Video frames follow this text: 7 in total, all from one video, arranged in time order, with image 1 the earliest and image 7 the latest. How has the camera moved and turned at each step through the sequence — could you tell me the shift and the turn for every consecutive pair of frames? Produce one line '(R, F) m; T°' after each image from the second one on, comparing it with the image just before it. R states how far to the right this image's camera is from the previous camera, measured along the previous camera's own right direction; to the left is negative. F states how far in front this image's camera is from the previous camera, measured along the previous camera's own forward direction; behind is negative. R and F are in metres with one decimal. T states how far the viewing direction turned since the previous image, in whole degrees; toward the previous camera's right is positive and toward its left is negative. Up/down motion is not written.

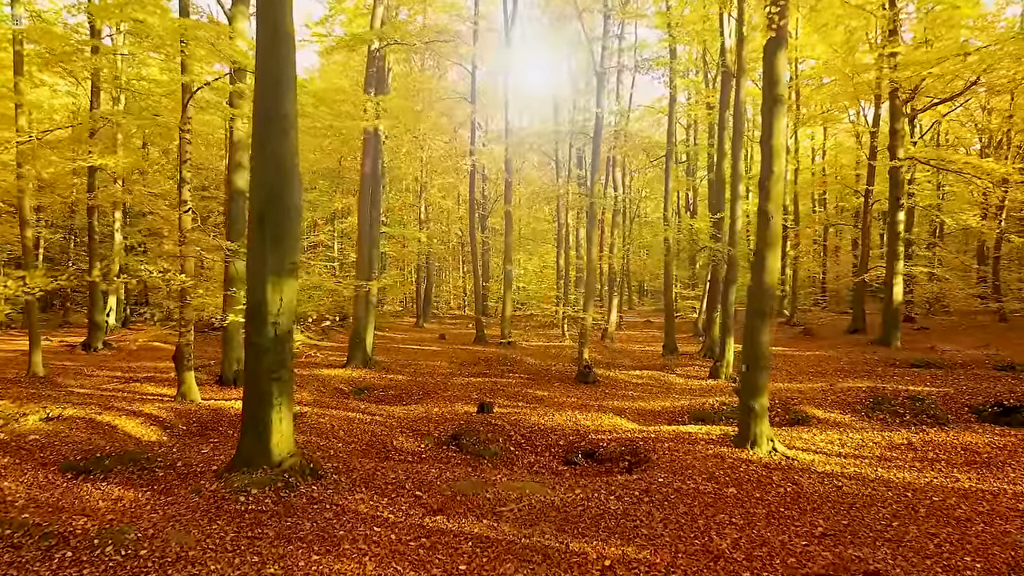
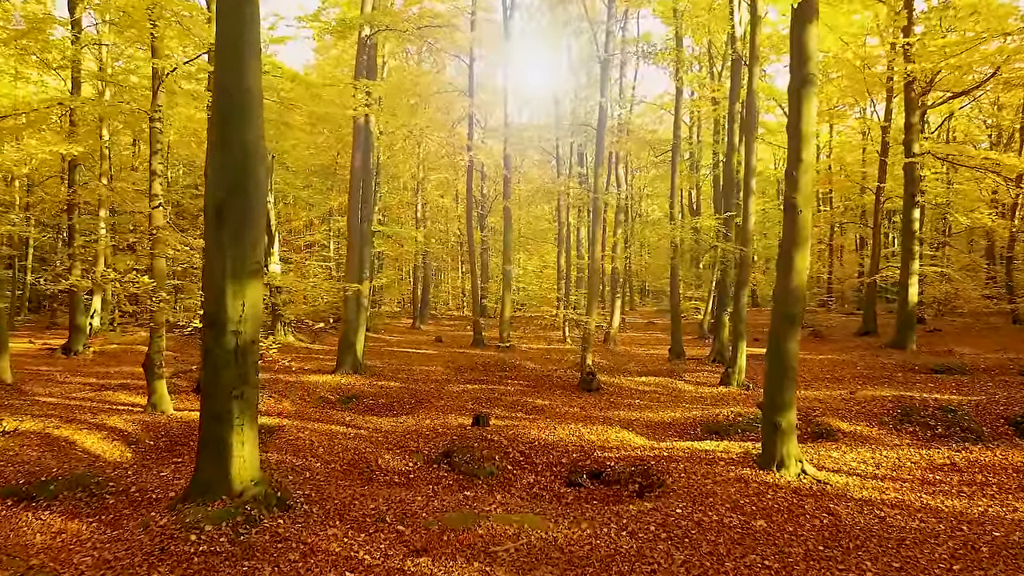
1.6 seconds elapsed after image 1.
(0.0, +0.7) m; 0°
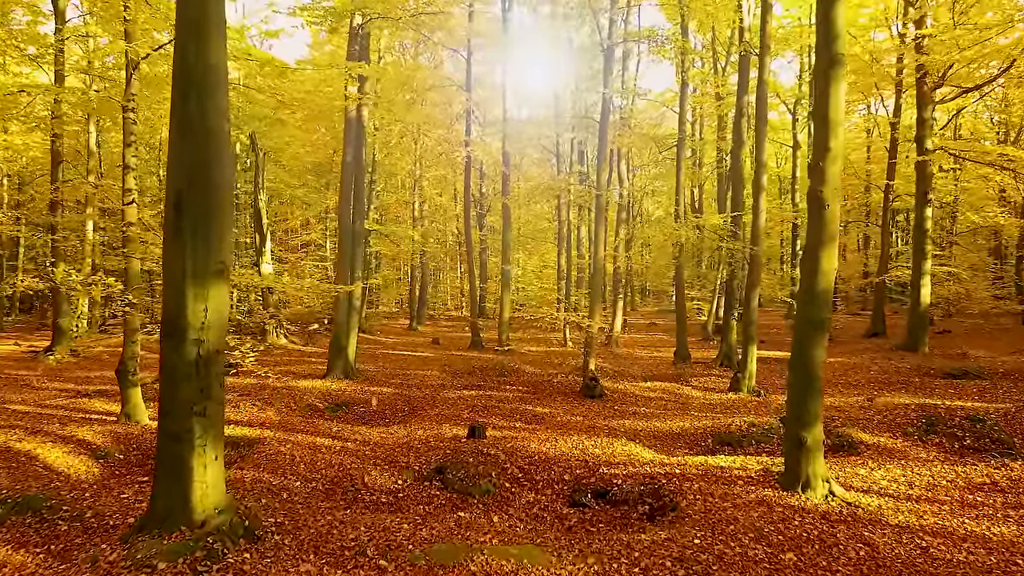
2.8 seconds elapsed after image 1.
(0.0, +0.5) m; 0°
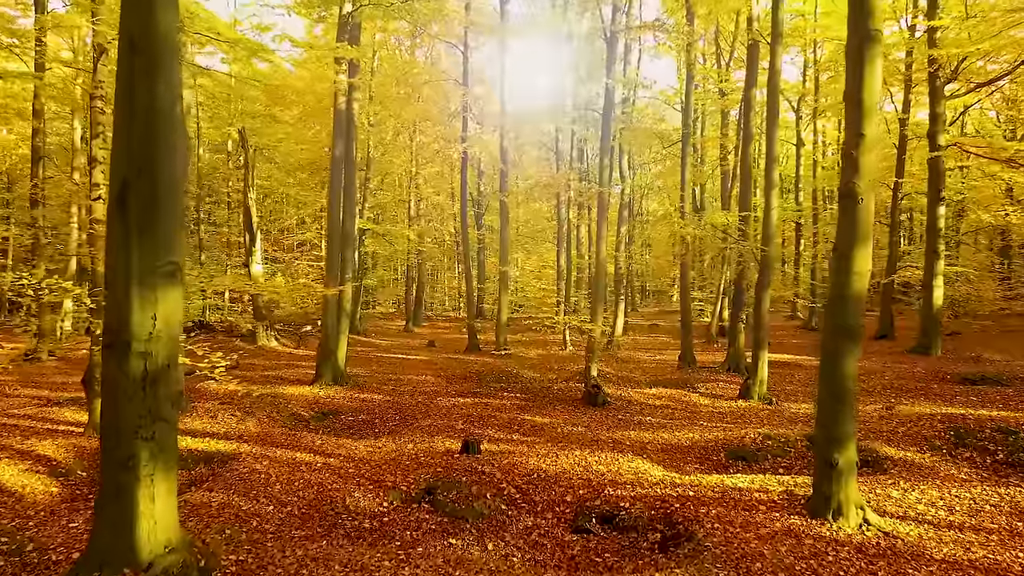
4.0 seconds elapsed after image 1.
(0.0, +0.6) m; 0°
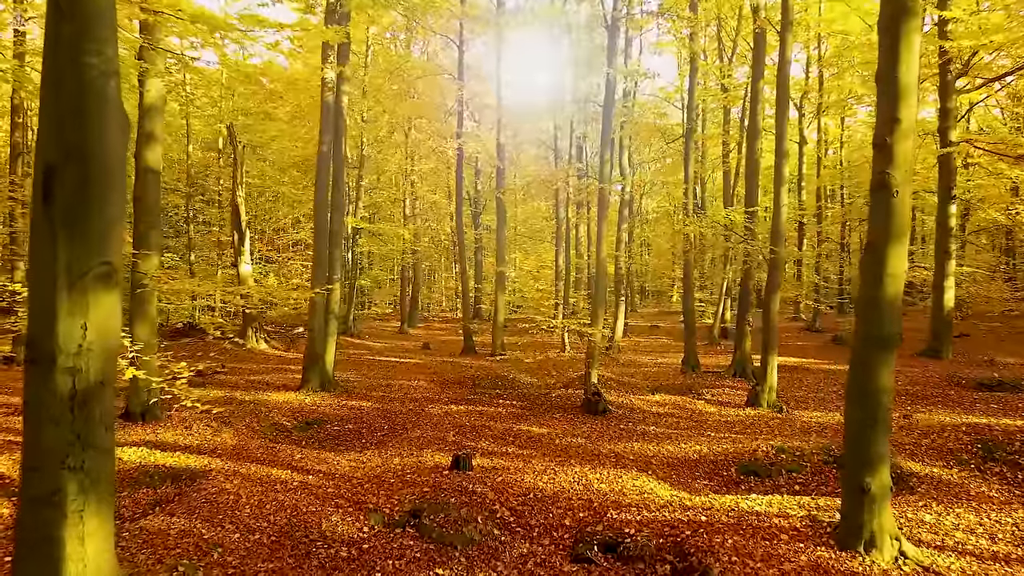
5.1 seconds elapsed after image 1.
(+0.1, +0.5) m; 0°
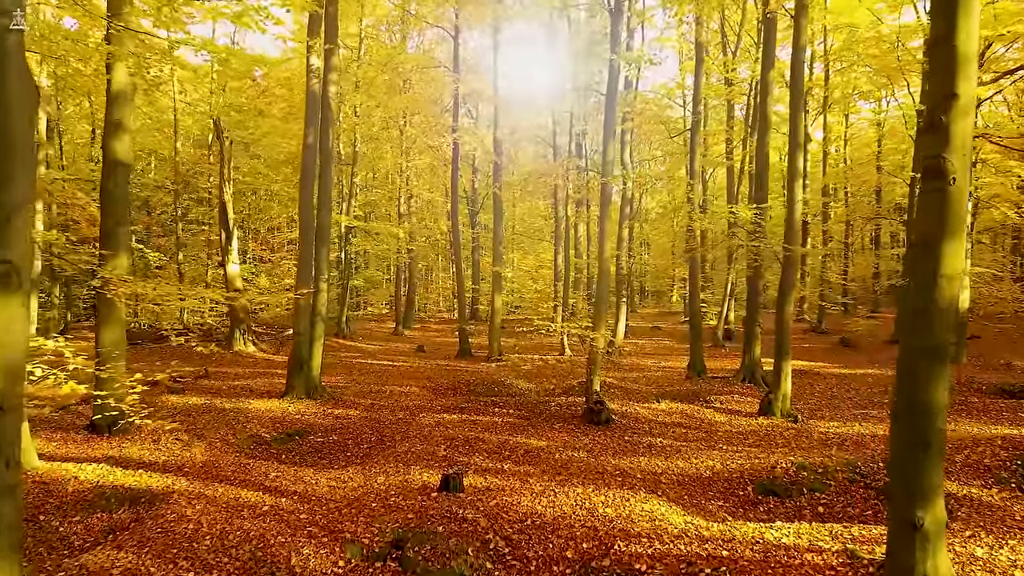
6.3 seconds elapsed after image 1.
(0.0, +0.6) m; 0°
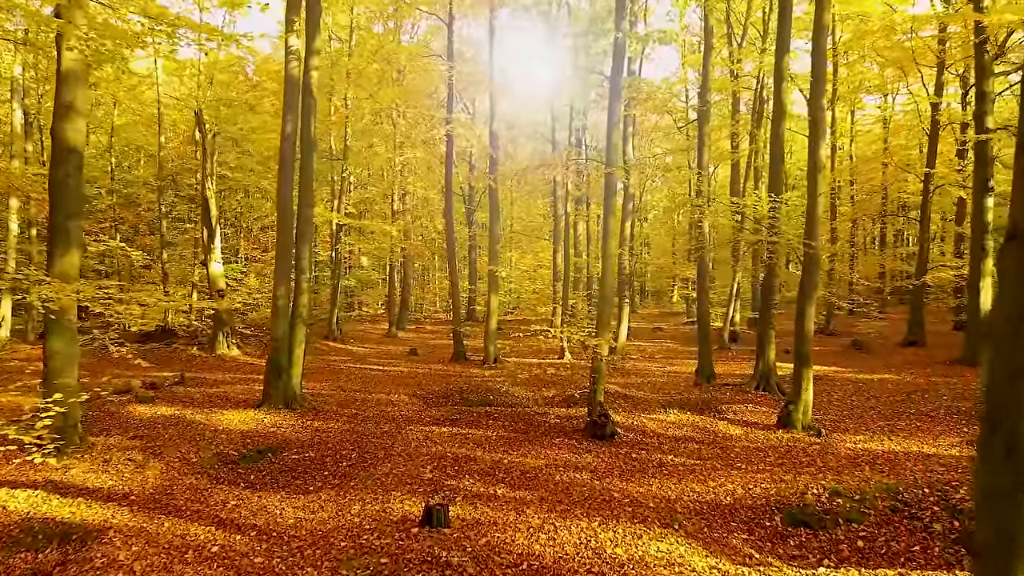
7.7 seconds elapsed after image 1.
(0.0, +0.8) m; 0°
